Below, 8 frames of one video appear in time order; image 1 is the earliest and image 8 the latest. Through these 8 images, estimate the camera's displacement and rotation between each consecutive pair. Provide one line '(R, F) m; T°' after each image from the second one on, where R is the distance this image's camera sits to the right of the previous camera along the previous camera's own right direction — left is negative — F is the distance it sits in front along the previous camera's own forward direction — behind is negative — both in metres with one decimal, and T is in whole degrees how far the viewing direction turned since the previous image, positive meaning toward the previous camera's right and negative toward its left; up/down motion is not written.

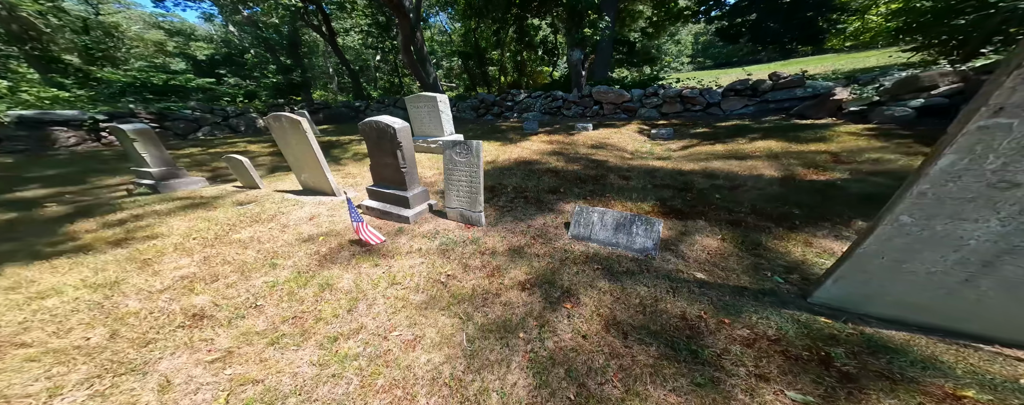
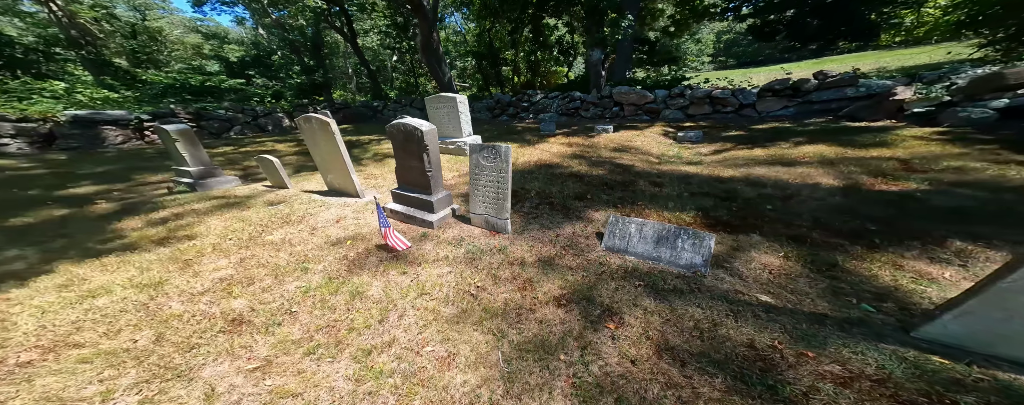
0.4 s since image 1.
(-0.1, +0.1) m; -3°
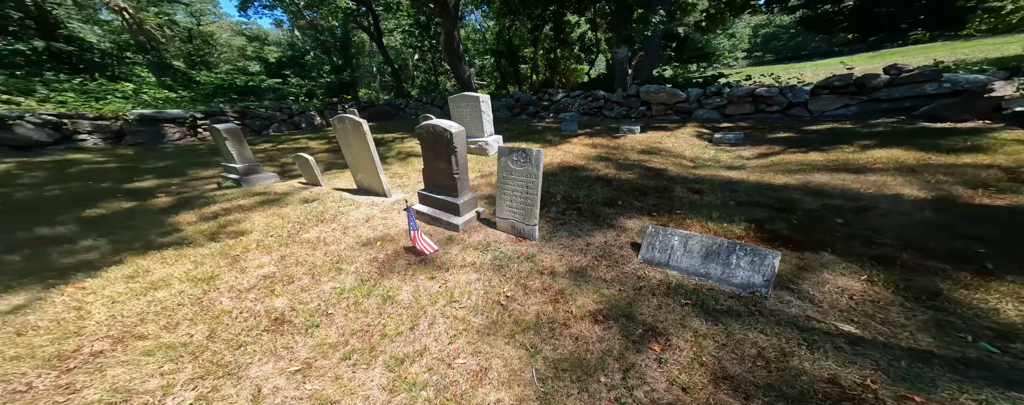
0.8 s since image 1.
(-0.1, 0.0) m; -4°
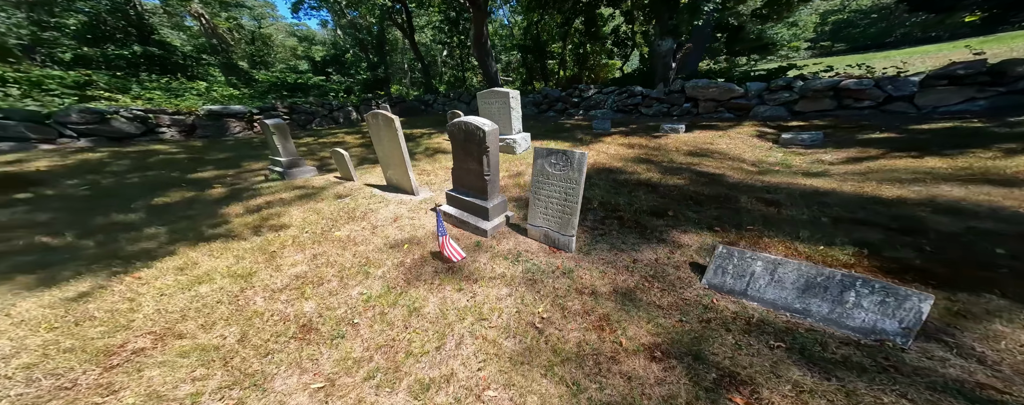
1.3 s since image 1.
(-0.1, +0.2) m; -5°
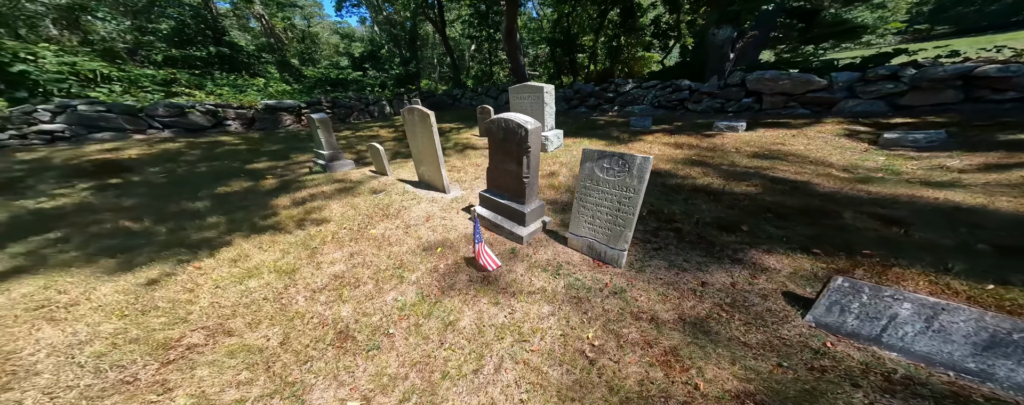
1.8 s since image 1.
(-0.1, +0.2) m; -5°
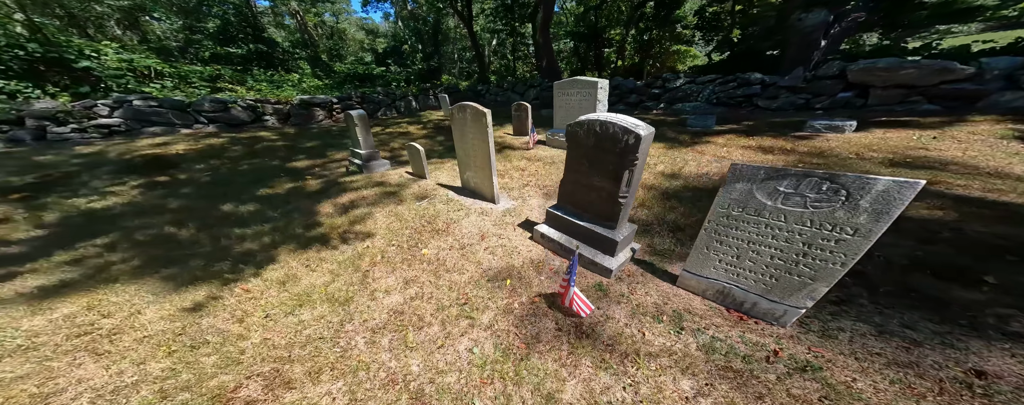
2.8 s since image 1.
(-0.6, +0.4) m; -4°
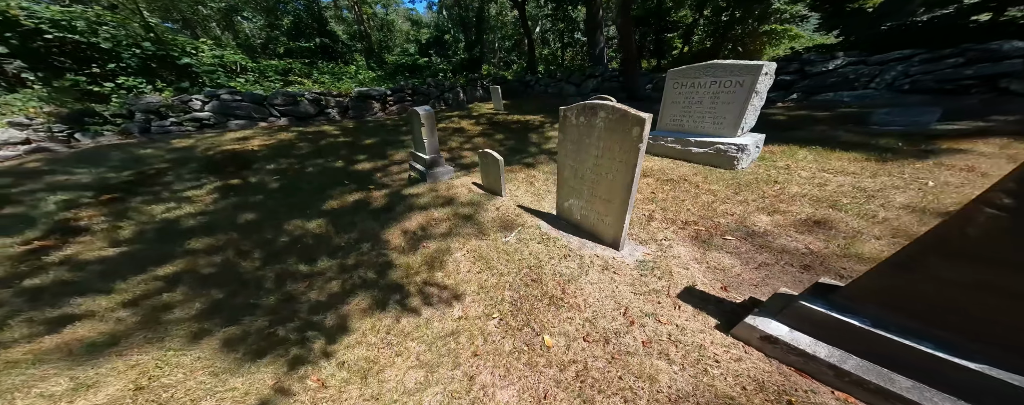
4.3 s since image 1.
(-1.0, +1.0) m; -8°
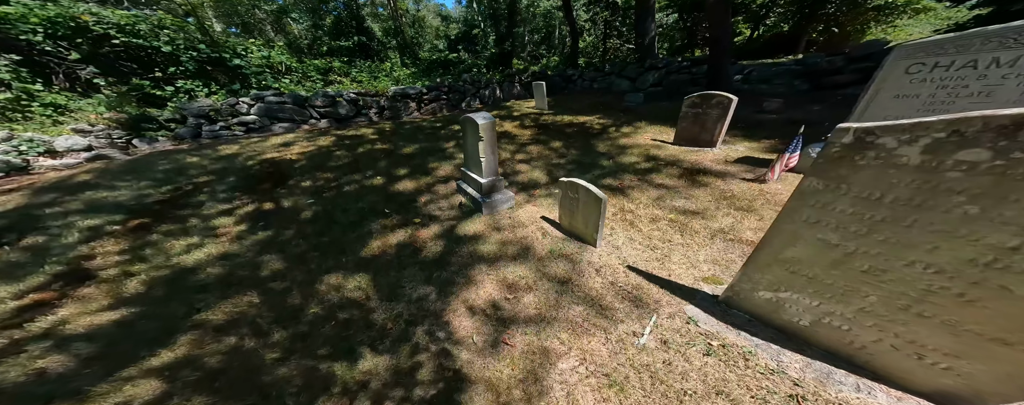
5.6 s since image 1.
(-0.8, +1.1) m; -6°
